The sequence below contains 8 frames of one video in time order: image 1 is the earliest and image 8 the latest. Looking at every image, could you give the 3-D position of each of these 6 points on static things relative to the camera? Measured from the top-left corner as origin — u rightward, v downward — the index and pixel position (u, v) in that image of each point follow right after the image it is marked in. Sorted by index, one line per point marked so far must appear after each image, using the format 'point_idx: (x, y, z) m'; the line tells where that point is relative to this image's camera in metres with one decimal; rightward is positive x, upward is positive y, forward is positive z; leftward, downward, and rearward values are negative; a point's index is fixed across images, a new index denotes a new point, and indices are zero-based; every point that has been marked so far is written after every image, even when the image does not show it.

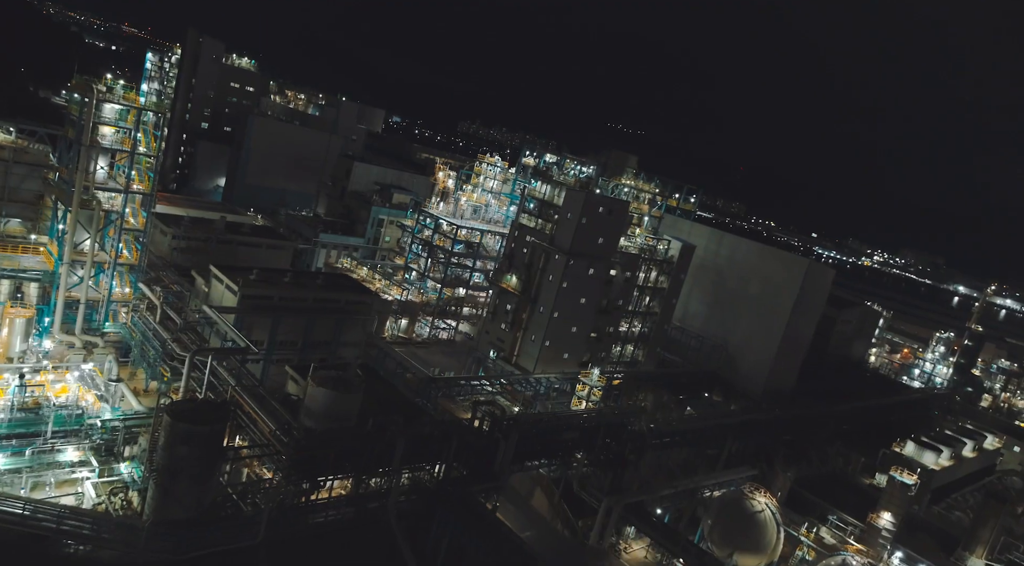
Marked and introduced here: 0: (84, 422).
0: (-7.9, -2.5, +14.2) m
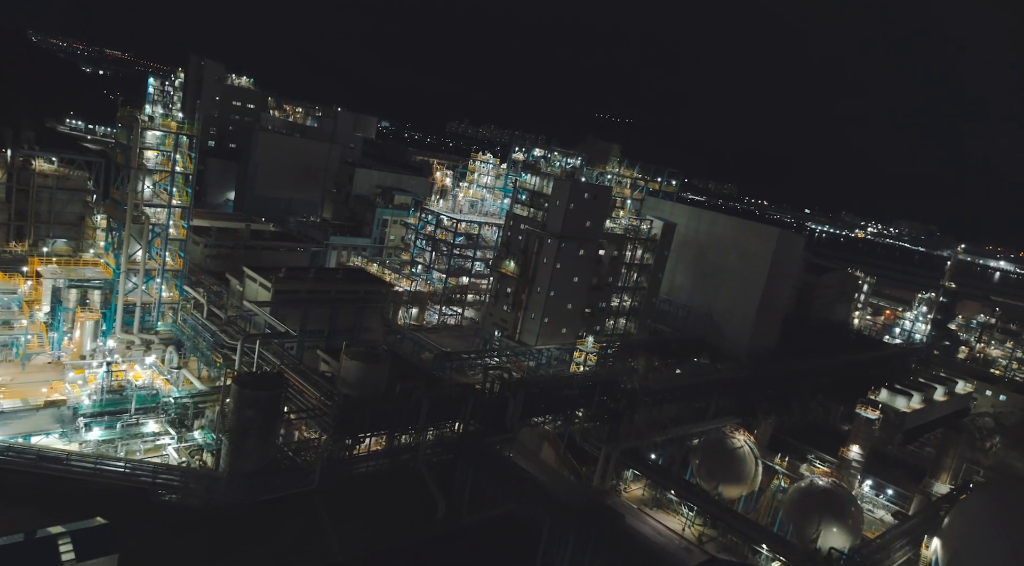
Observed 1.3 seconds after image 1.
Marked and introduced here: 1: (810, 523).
0: (-7.8, -2.5, +16.8) m
1: (+7.4, -5.8, +18.5) m
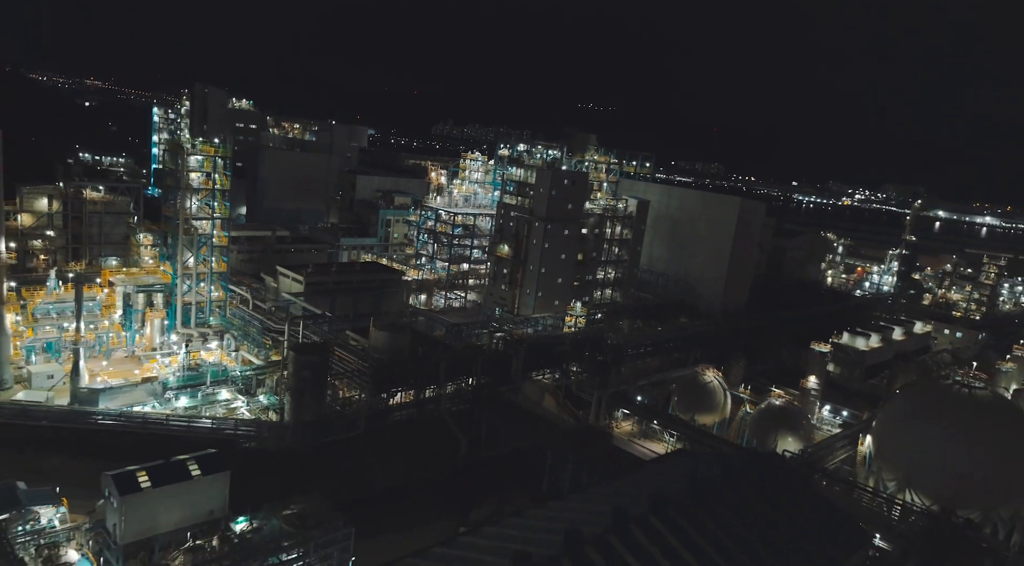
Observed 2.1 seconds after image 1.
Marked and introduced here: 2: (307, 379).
0: (-7.7, -2.4, +20.6) m
1: (+7.7, -4.4, +22.3) m
2: (-5.2, -2.4, +19.1) m
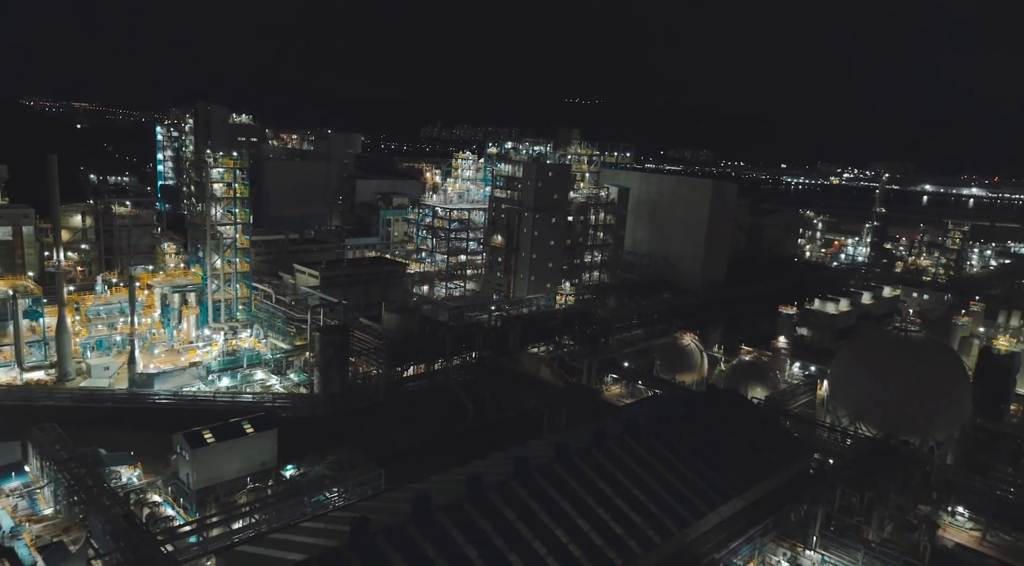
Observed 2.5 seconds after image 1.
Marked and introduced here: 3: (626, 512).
0: (-7.8, -2.3, +23.5) m
1: (+7.7, -3.4, +25.3) m
2: (-5.2, -2.1, +22.0) m
3: (+2.0, -4.0, +13.0) m
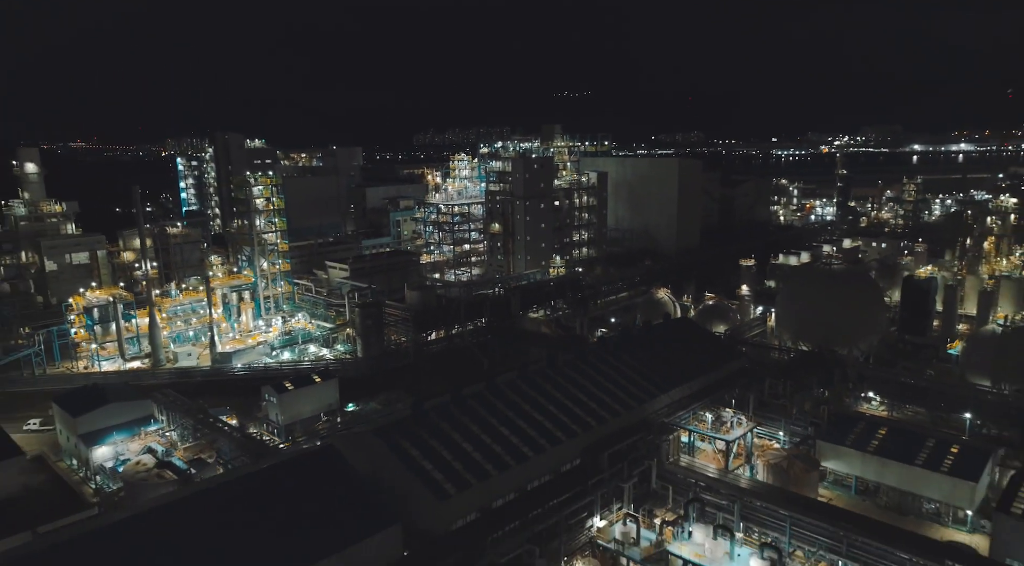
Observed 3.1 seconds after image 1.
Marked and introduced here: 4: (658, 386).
0: (-7.6, -2.0, +28.9) m
1: (+7.9, -1.6, +30.6) m
2: (-5.1, -1.6, +27.3) m
3: (+2.1, -2.8, +18.3) m
4: (+3.8, -2.7, +19.5) m
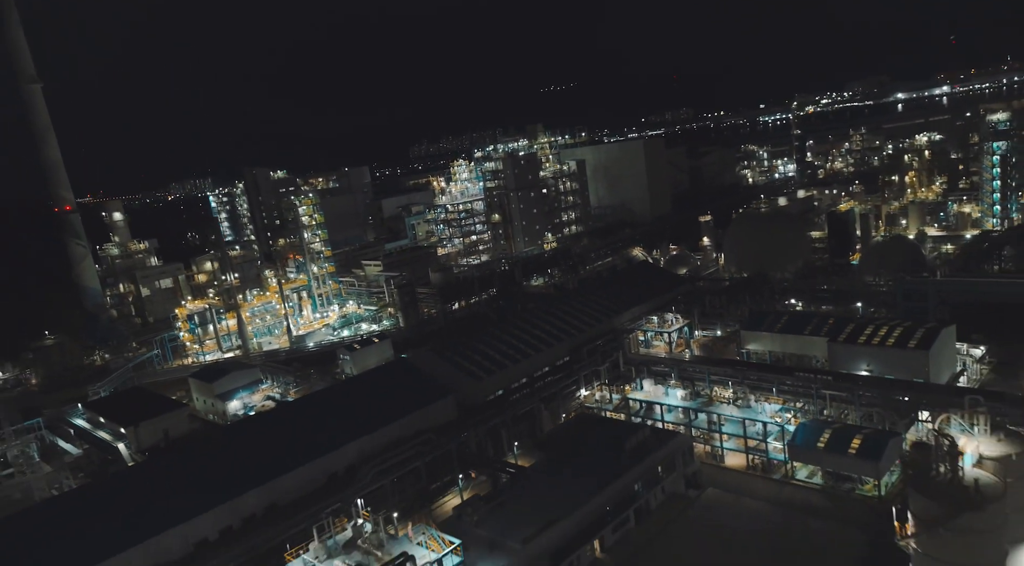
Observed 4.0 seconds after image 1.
0: (-7.3, -1.6, +36.7) m
1: (+8.1, +0.7, +38.1) m
2: (-4.9, -0.9, +35.1) m
3: (+2.4, -1.2, +25.9) m
4: (+4.0, -0.9, +27.1) m
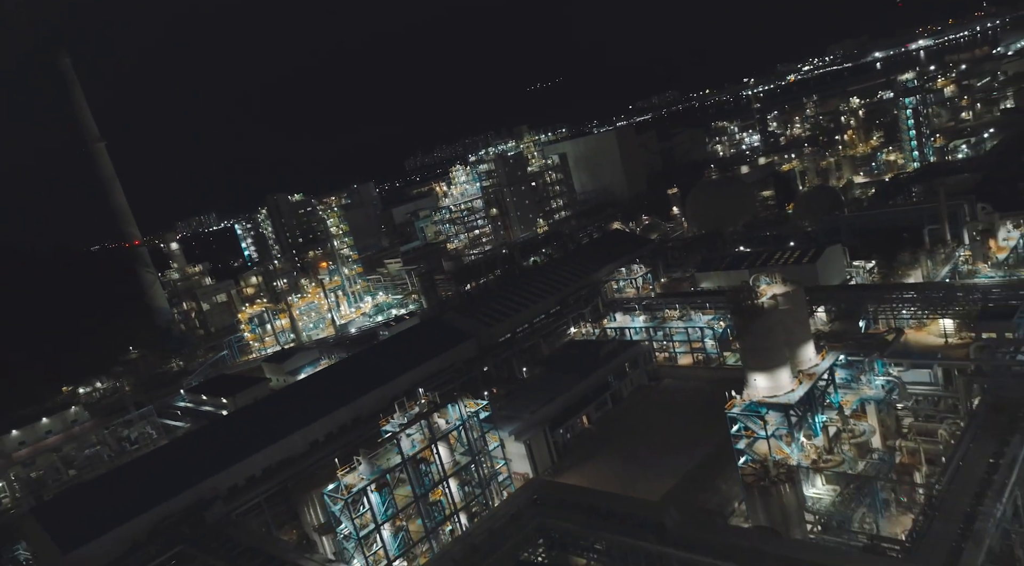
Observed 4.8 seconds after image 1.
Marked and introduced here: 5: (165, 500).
0: (-7.0, -1.2, +43.9) m
1: (+8.0, +2.8, +45.1) m
2: (-4.7, -0.2, +42.2) m
3: (+2.4, +0.3, +33.0) m
4: (+3.9, +0.8, +34.2) m
5: (-9.0, -5.6, +19.6) m
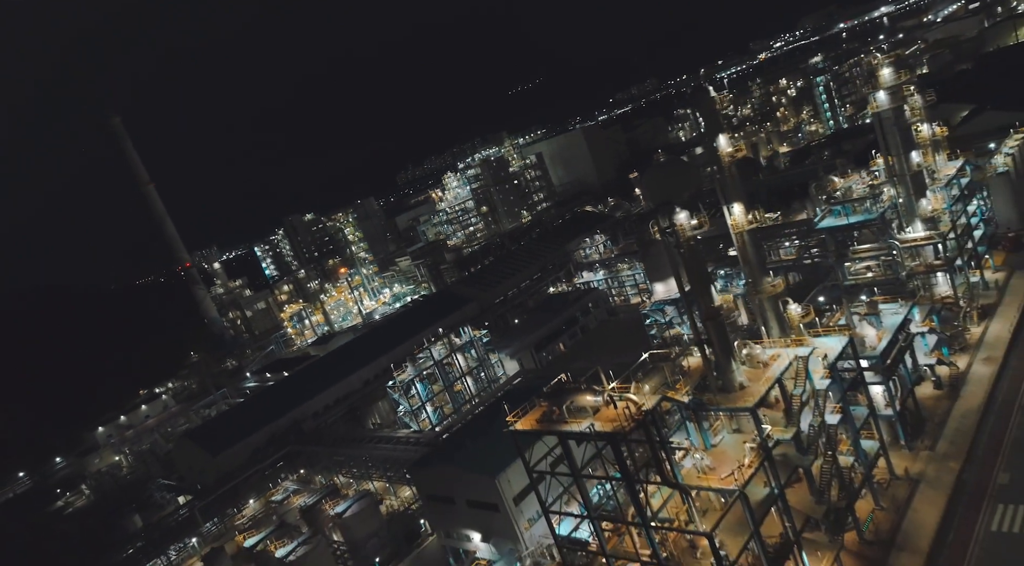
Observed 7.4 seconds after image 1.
0: (-7.4, -0.7, +52.5) m
1: (+7.2, +4.8, +53.7) m
2: (-5.2, +0.5, +50.8) m
3: (+1.8, +1.8, +41.6) m
4: (+3.3, +2.4, +42.8) m
5: (-9.0, -5.2, +28.2) m
